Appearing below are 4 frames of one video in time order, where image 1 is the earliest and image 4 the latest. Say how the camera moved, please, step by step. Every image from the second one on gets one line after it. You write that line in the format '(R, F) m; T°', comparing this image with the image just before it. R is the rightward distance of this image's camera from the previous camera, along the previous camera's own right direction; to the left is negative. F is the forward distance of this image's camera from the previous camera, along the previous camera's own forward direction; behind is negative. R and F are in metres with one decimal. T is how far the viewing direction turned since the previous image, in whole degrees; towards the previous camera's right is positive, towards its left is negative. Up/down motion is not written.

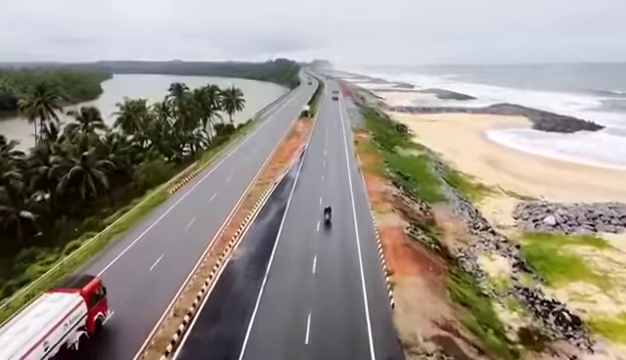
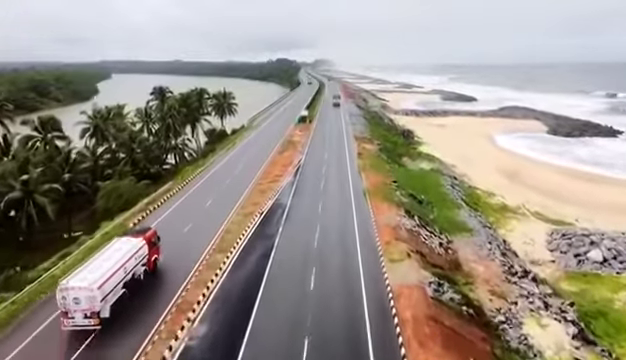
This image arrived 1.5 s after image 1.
(+0.7, +10.4) m; 0°
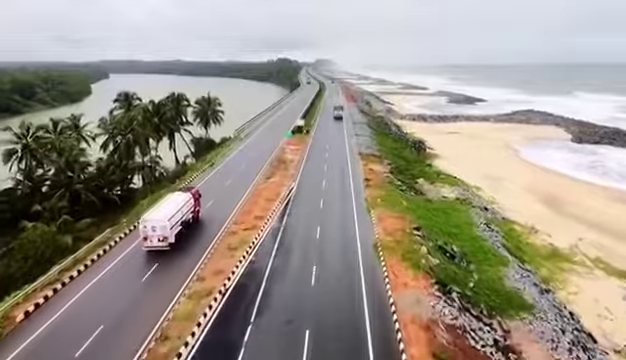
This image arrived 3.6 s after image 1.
(+0.9, +15.2) m; 0°
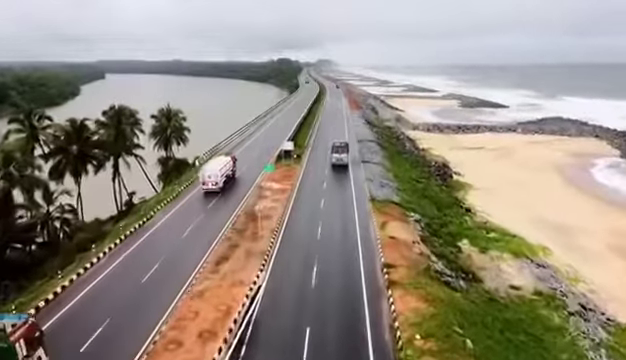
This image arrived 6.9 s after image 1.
(+1.5, +24.1) m; 0°
